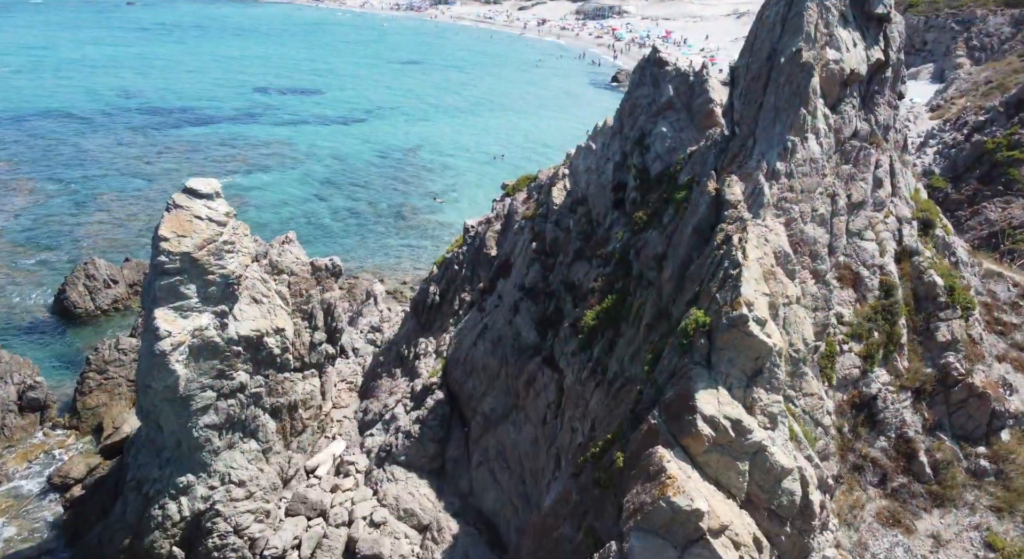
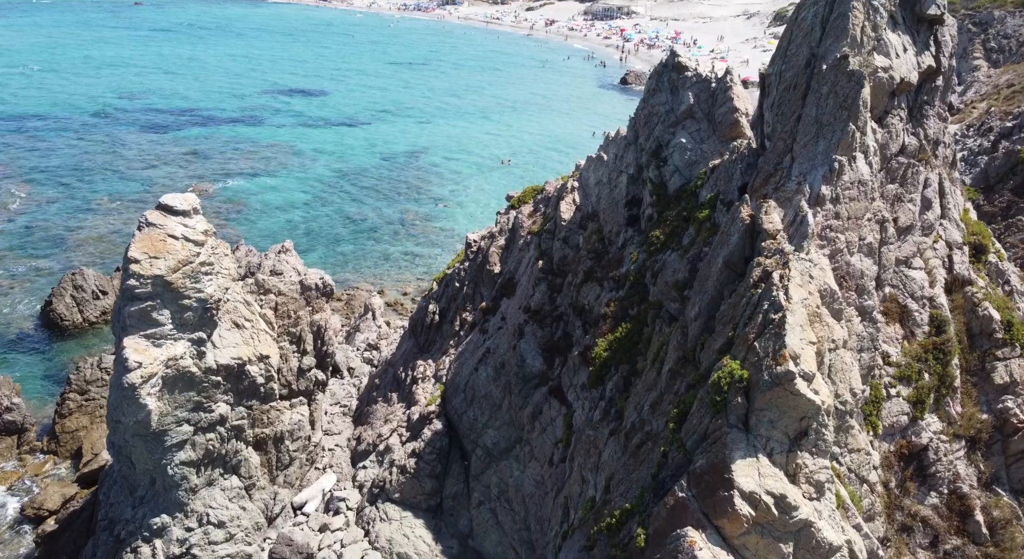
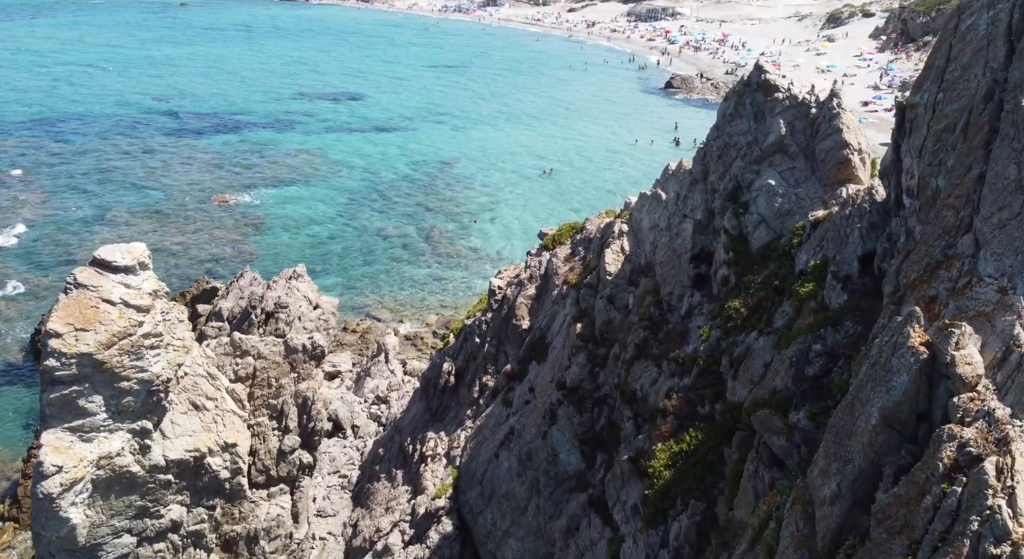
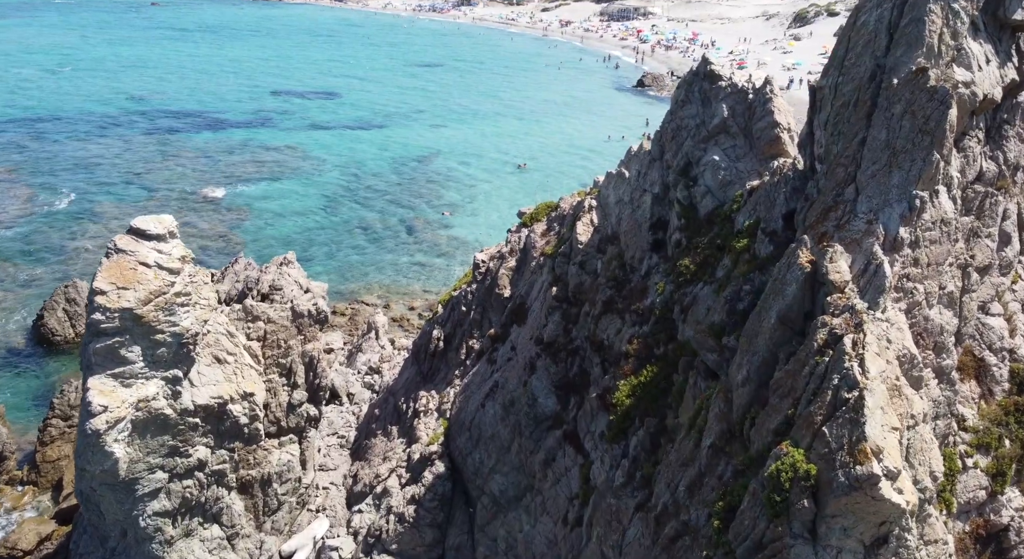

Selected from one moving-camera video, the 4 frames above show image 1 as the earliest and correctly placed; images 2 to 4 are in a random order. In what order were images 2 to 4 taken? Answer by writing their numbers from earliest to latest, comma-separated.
2, 4, 3
